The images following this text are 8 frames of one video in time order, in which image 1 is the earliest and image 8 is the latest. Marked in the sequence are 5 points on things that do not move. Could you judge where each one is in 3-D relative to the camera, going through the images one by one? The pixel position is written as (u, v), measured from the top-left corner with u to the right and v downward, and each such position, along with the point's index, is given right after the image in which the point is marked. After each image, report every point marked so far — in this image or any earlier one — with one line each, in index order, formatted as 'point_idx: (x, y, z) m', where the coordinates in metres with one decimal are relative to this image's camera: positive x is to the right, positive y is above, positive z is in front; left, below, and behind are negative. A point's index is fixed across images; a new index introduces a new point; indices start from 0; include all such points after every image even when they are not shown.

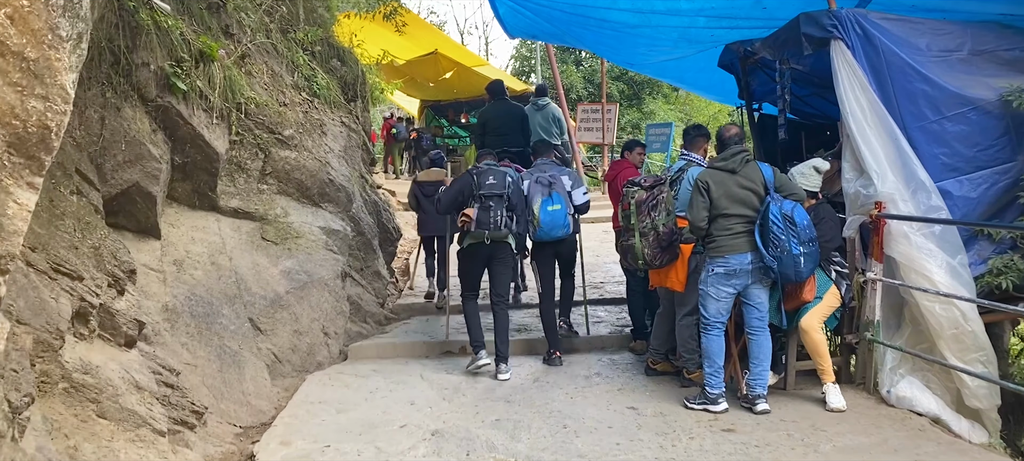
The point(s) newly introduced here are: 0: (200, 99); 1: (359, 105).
0: (-2.0, +0.9, +5.6) m
1: (-1.4, +1.2, +8.1) m
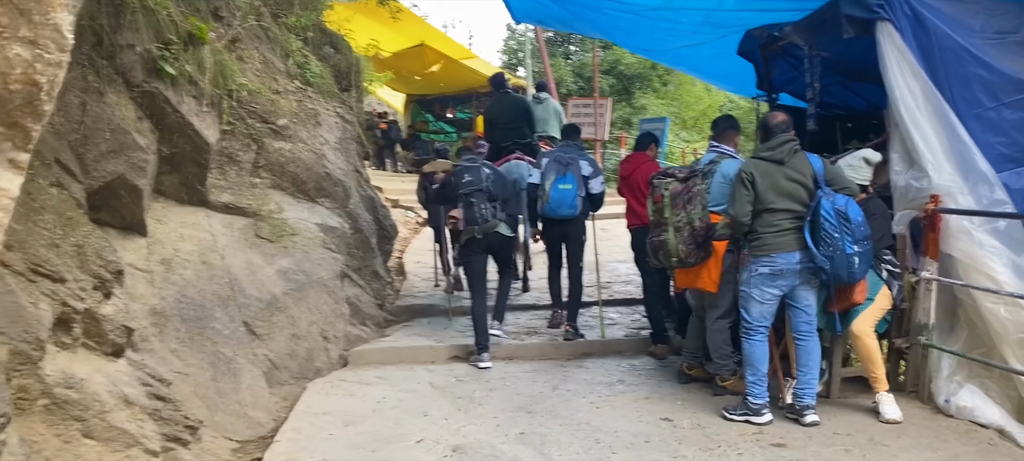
0: (-2.0, +0.9, +5.2) m
1: (-1.4, +1.2, +7.7) m
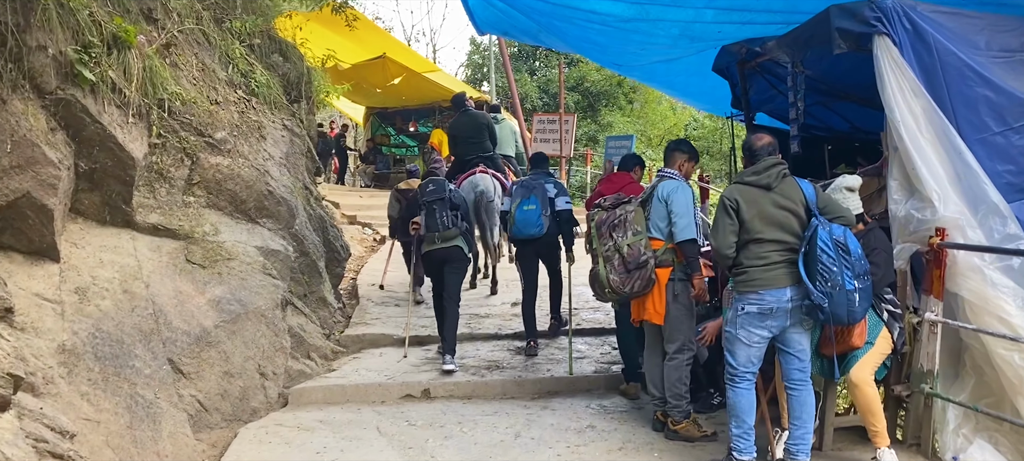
0: (-2.2, +0.7, +4.6) m
1: (-1.7, +1.0, +7.1) m
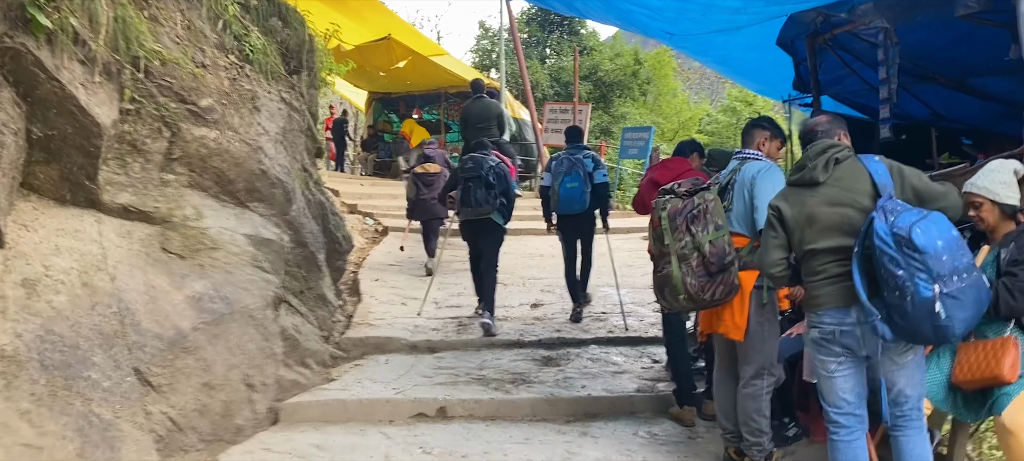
0: (-2.0, +0.8, +3.9) m
1: (-1.5, +1.1, +6.4) m
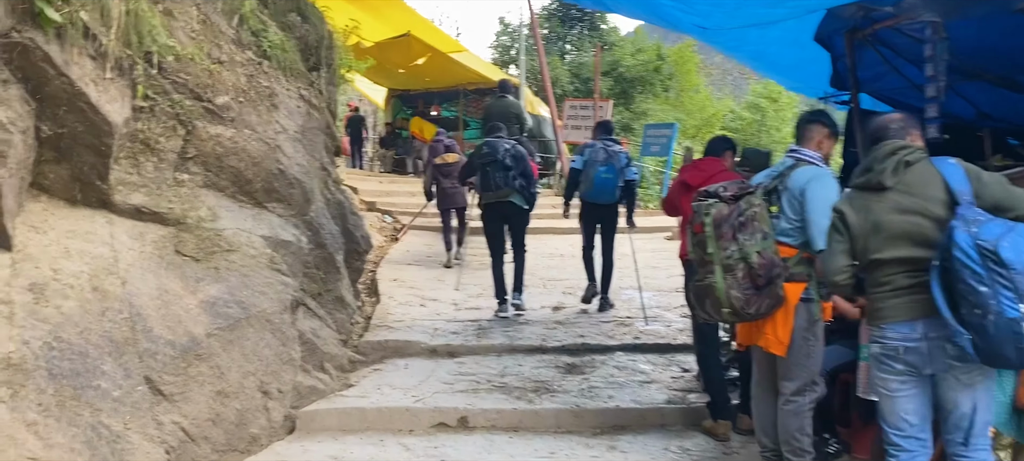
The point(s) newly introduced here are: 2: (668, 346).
0: (-1.8, +0.8, +3.7) m
1: (-1.4, +1.1, +6.2) m
2: (+1.0, -0.7, +5.4) m
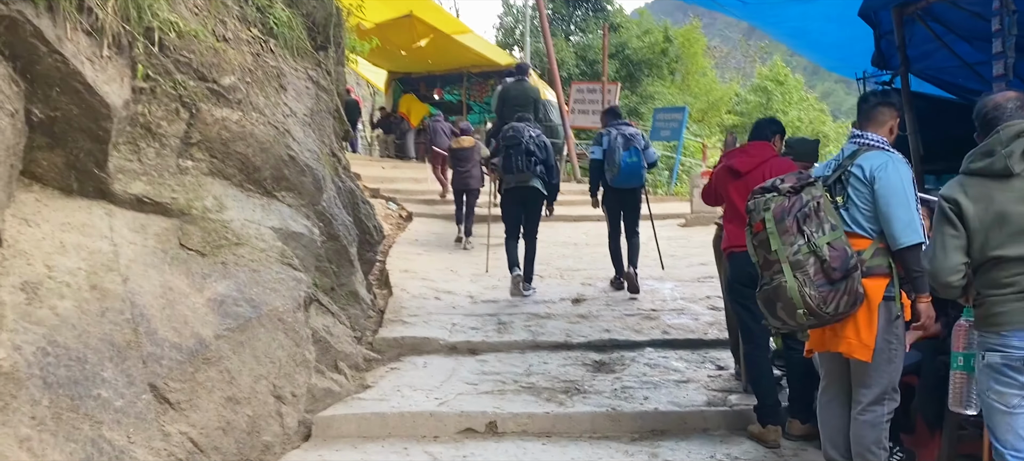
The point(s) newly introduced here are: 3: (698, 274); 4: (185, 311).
0: (-1.7, +0.8, +3.4) m
1: (-1.2, +1.2, +5.9) m
2: (+1.1, -0.7, +5.1) m
3: (+1.6, -0.4, +7.2) m
4: (-1.3, -0.3, +3.5) m
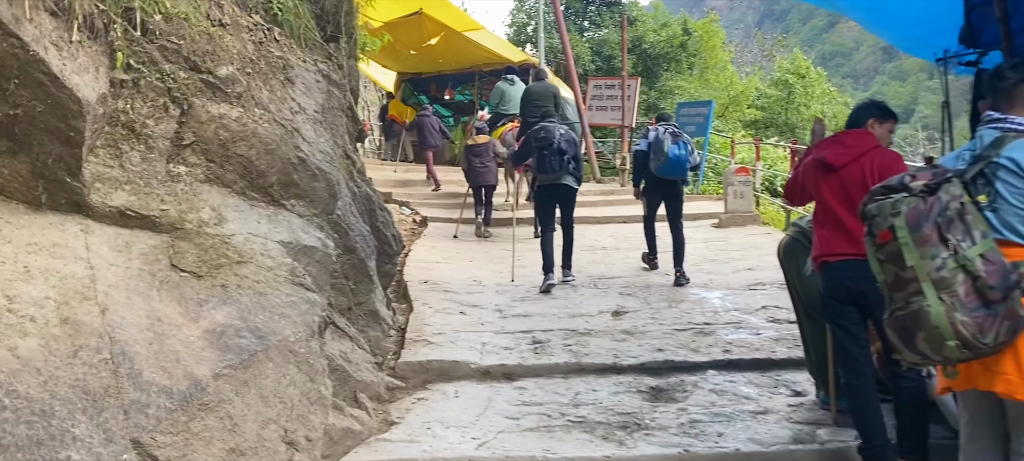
0: (-1.5, +0.8, +2.8) m
1: (-1.0, +1.1, +5.3) m
2: (+1.3, -0.7, +4.5) m
3: (+1.8, -0.4, +6.6) m
4: (-1.1, -0.4, +2.9) m
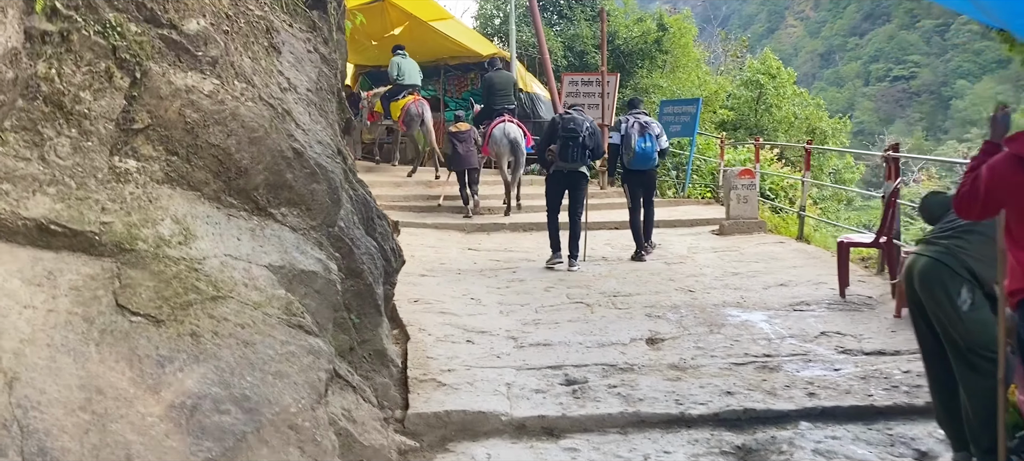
0: (-1.2, +0.7, +1.8) m
1: (-0.9, +1.1, +4.3) m
2: (+1.5, -0.8, +3.6) m
3: (+1.8, -0.5, +5.7) m
4: (-0.9, -0.5, +1.9) m
